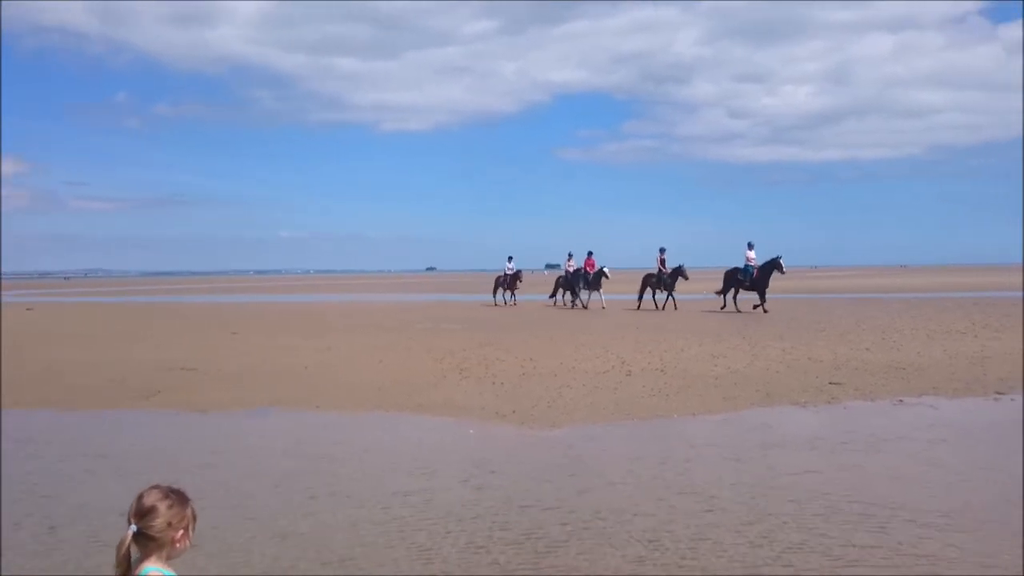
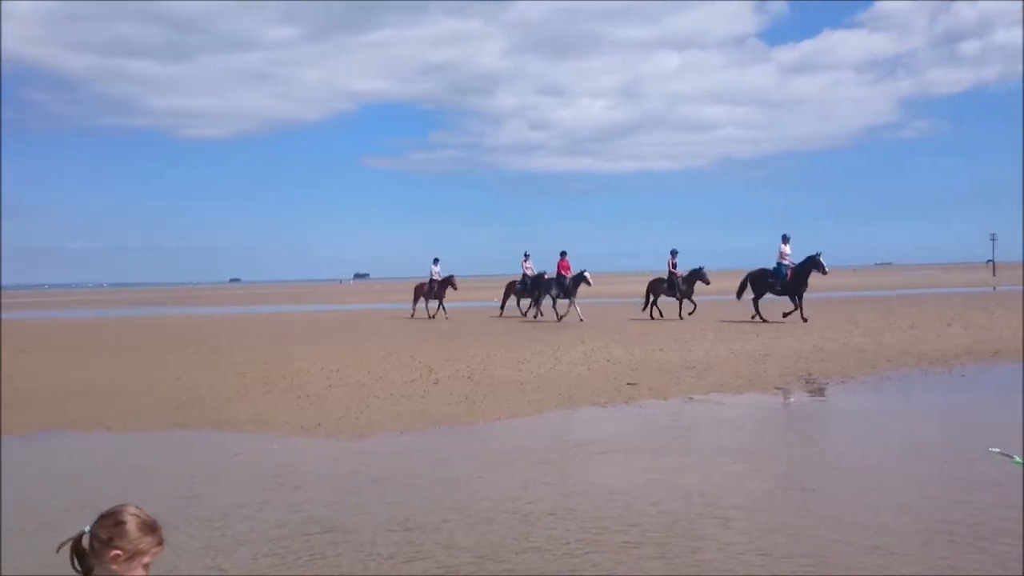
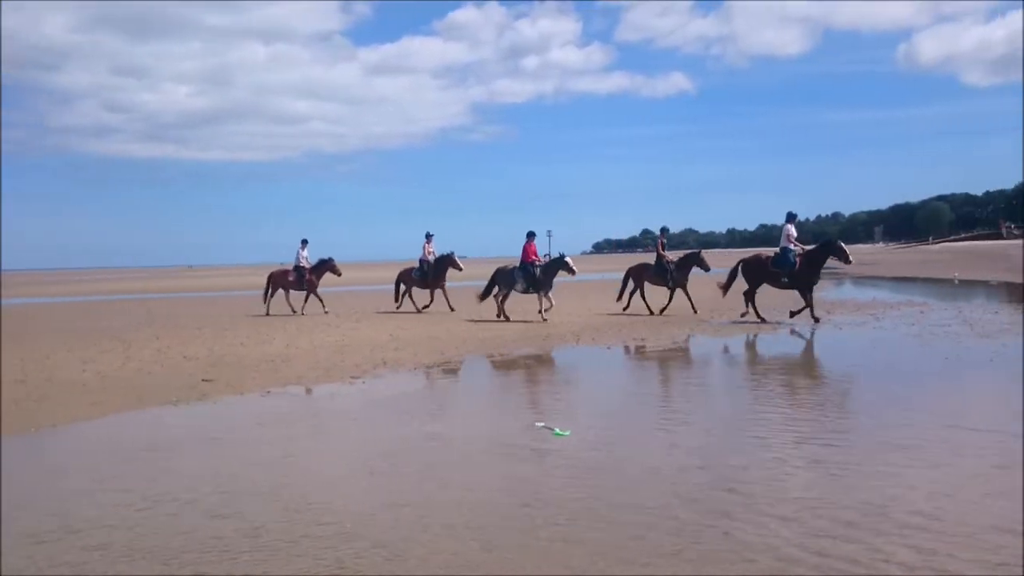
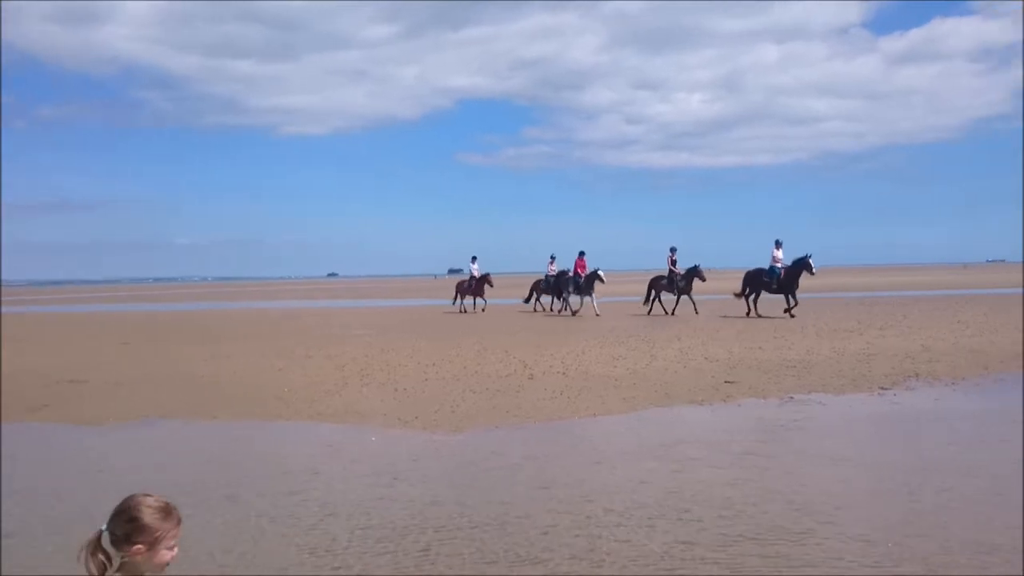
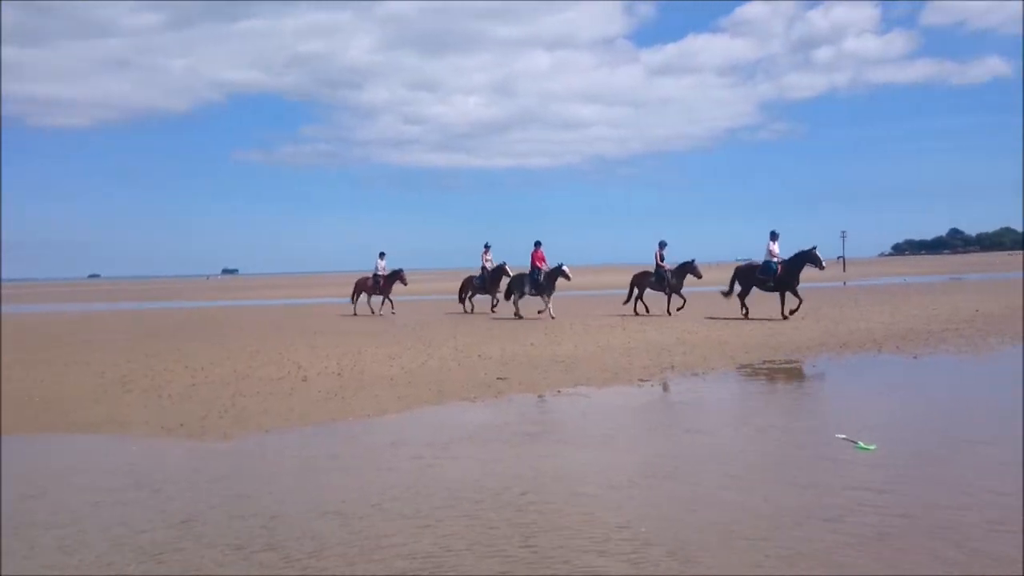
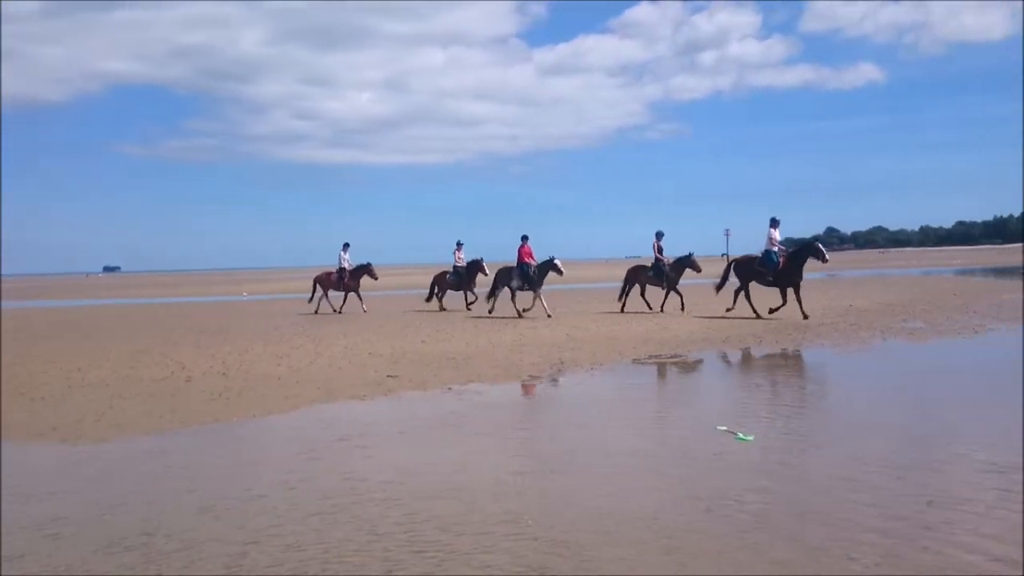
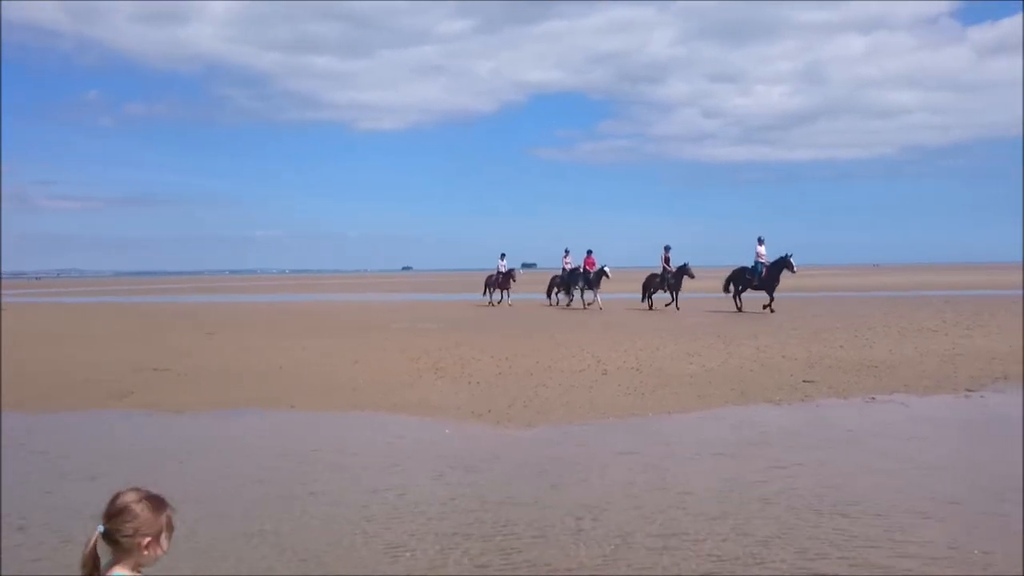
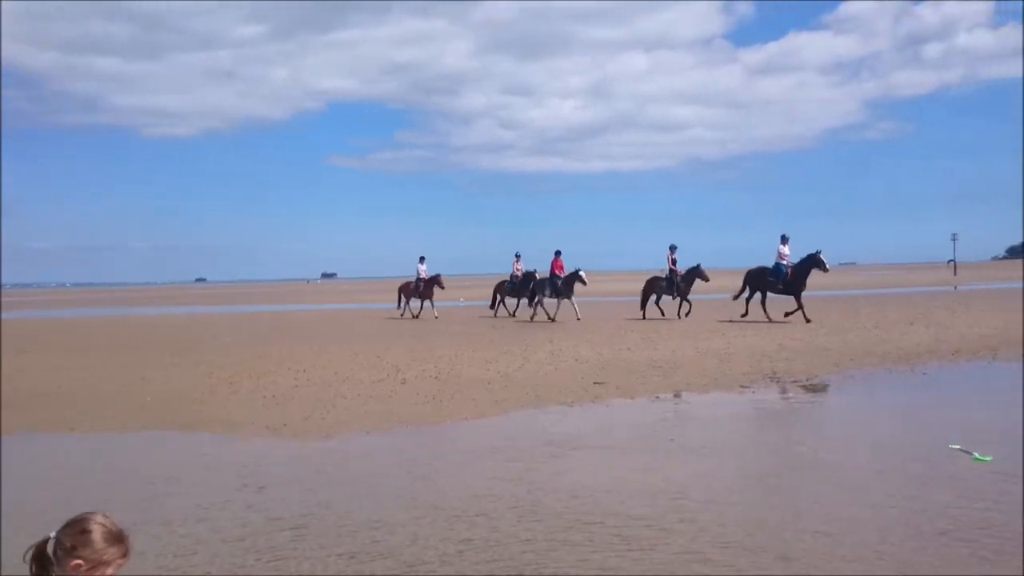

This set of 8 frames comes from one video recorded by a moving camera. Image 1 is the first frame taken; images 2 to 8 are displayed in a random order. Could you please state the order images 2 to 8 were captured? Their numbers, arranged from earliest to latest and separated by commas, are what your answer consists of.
7, 4, 2, 8, 5, 6, 3
